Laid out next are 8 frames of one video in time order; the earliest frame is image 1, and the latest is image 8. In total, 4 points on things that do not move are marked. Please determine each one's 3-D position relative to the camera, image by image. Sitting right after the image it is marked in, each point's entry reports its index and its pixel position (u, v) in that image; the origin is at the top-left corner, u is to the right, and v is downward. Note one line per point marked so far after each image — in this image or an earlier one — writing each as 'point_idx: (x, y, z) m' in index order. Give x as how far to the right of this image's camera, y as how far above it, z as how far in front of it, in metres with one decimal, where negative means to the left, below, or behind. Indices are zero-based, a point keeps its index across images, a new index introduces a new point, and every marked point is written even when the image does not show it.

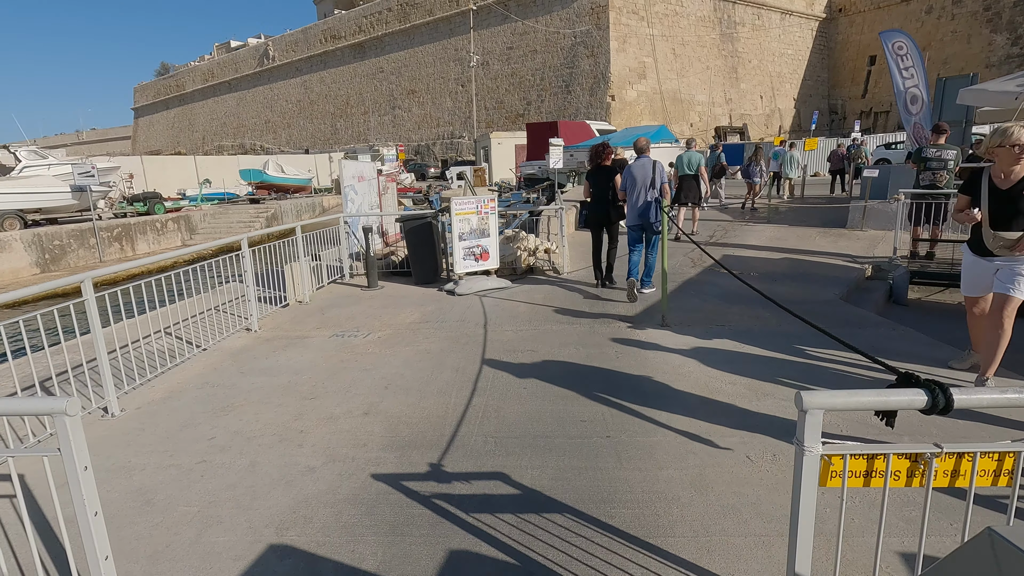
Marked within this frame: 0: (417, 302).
0: (-1.2, -0.2, +6.6) m
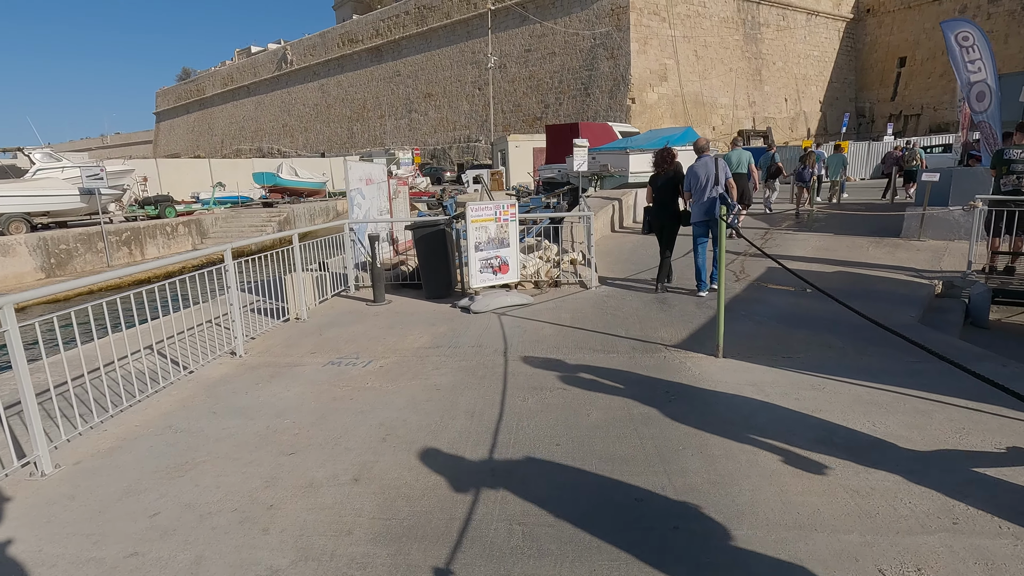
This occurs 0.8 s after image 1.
0: (-0.9, -0.4, +5.8) m
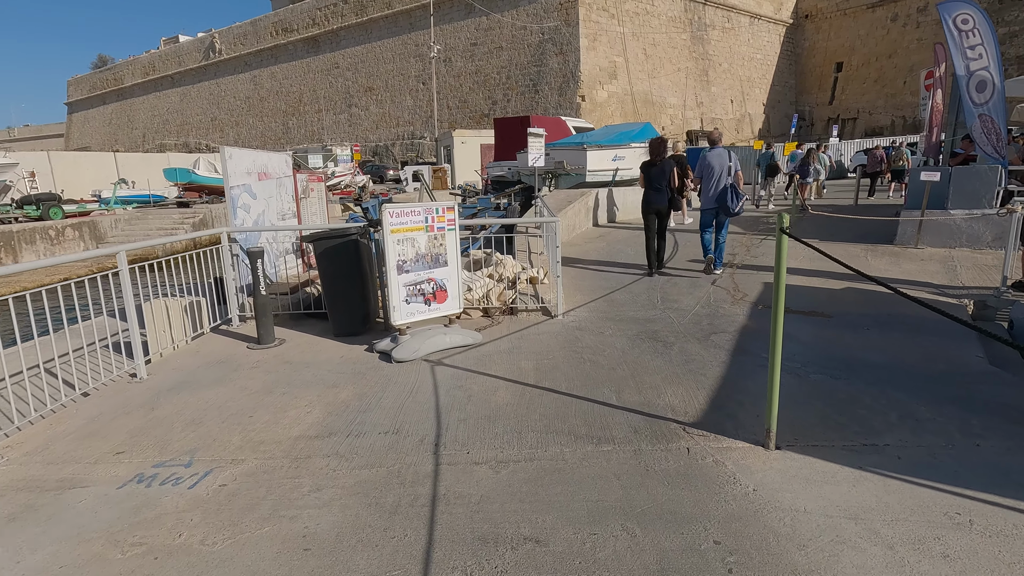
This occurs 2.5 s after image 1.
0: (-1.4, -0.7, +4.0) m
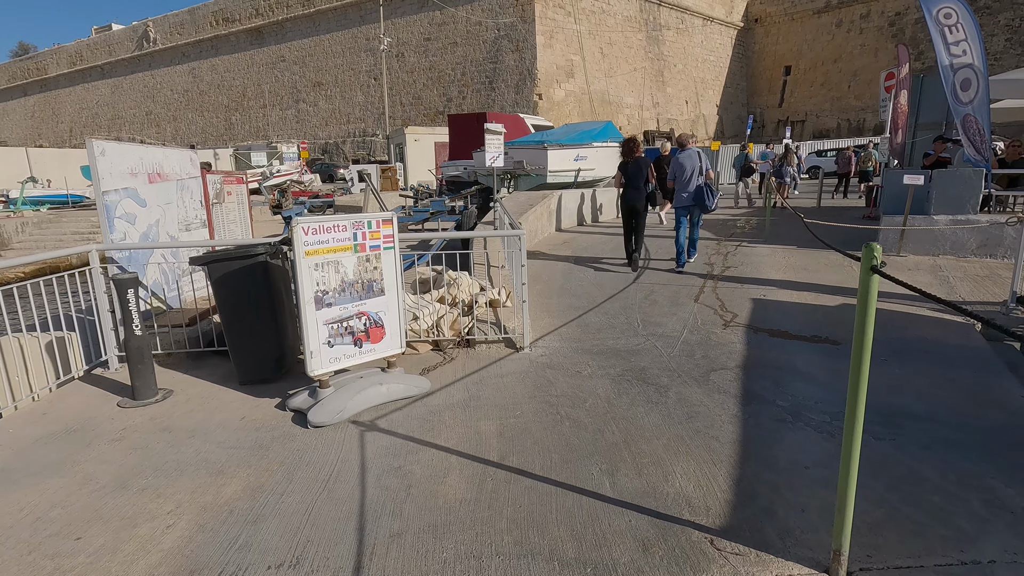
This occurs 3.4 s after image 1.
0: (-1.6, -0.9, +2.9) m
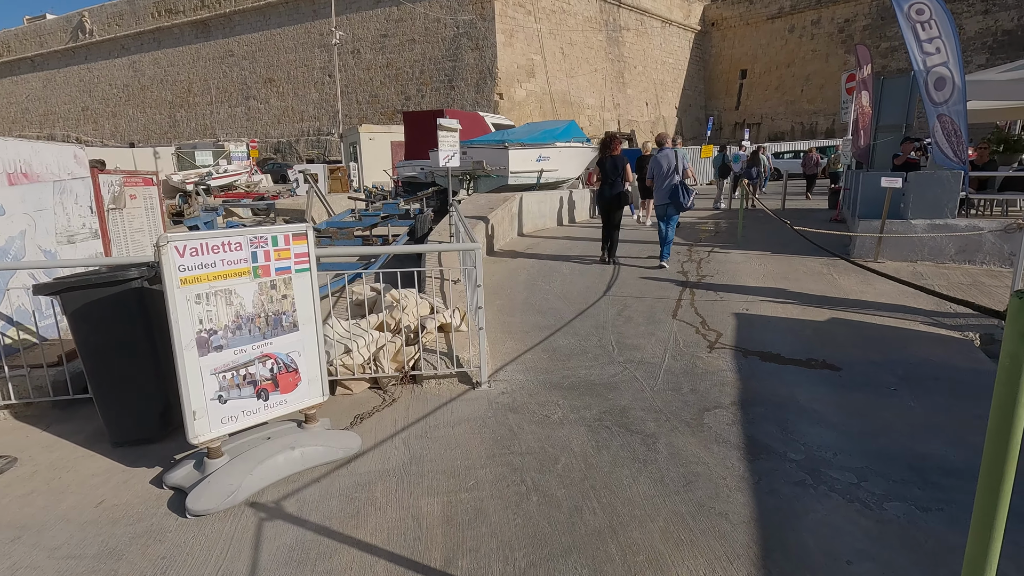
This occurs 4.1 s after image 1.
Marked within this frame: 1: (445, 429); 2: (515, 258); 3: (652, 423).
0: (-1.8, -1.1, +2.1) m
1: (-0.4, -0.8, +3.2) m
2: (0.0, +0.5, +8.4) m
3: (+0.8, -0.8, +3.2) m
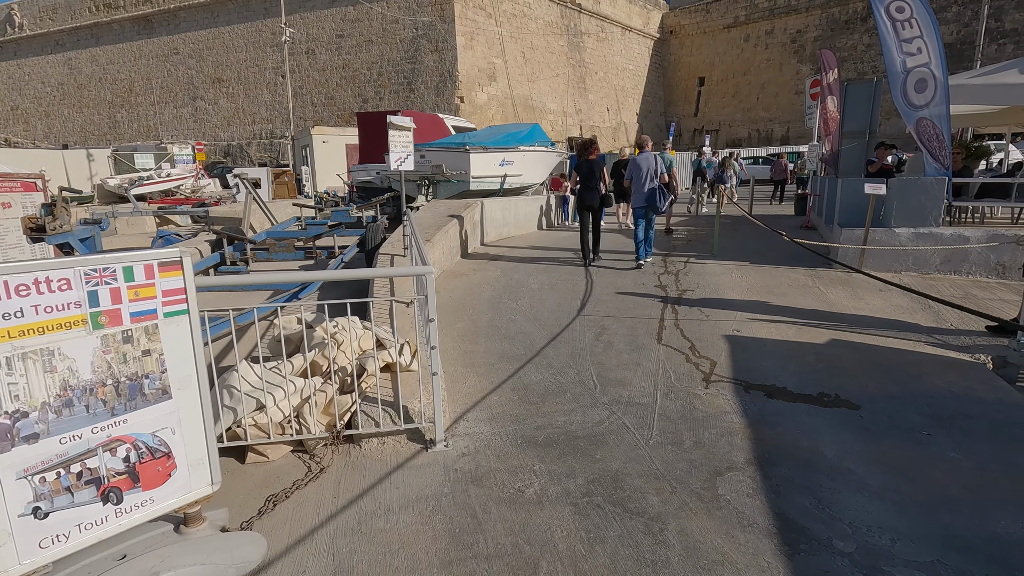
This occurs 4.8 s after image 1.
0: (-1.9, -1.3, +1.2) m
1: (-0.6, -1.0, +2.4) m
2: (-0.5, +0.2, +7.7) m
3: (+0.7, -1.0, +2.5) m
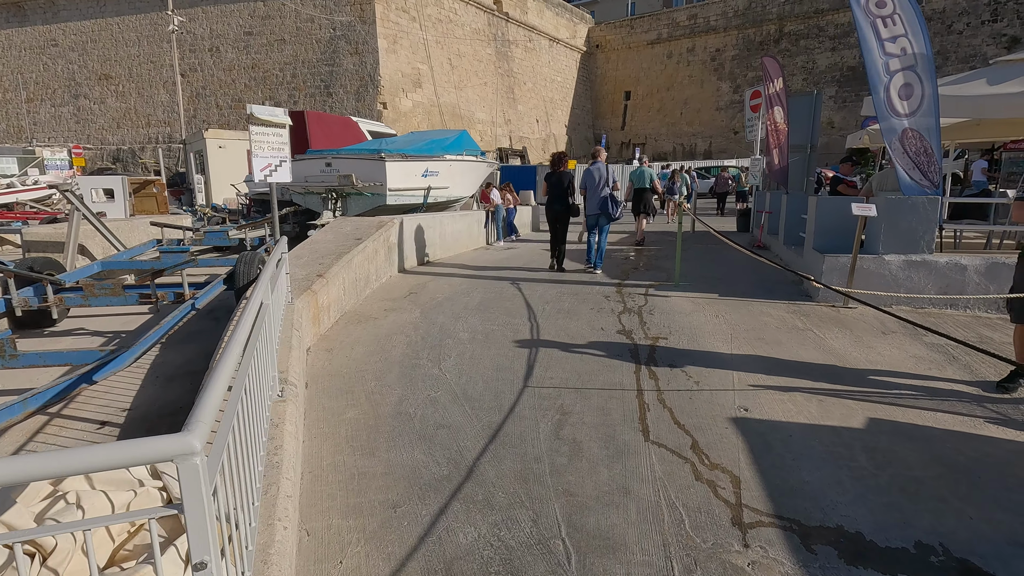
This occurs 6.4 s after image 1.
0: (-1.9, -1.7, -0.7) m
1: (-0.7, -1.4, +0.7) m
2: (-1.4, -0.3, +5.9) m
3: (+0.5, -1.4, +1.0) m
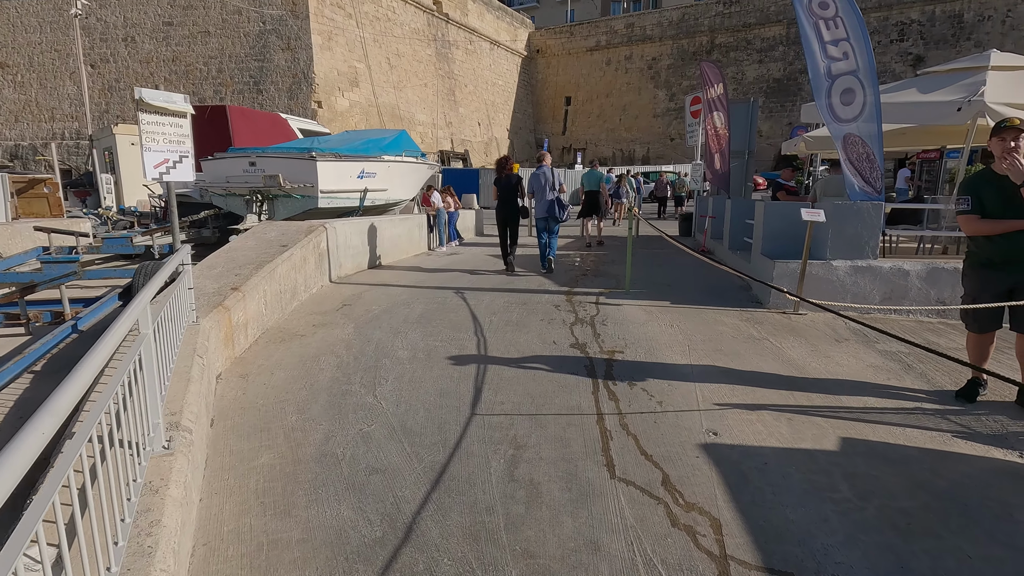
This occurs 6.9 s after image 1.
0: (-1.7, -1.8, -1.4) m
1: (-0.7, -1.5, +0.1) m
2: (-1.9, -0.4, +5.3) m
3: (+0.5, -1.5, +0.5) m
